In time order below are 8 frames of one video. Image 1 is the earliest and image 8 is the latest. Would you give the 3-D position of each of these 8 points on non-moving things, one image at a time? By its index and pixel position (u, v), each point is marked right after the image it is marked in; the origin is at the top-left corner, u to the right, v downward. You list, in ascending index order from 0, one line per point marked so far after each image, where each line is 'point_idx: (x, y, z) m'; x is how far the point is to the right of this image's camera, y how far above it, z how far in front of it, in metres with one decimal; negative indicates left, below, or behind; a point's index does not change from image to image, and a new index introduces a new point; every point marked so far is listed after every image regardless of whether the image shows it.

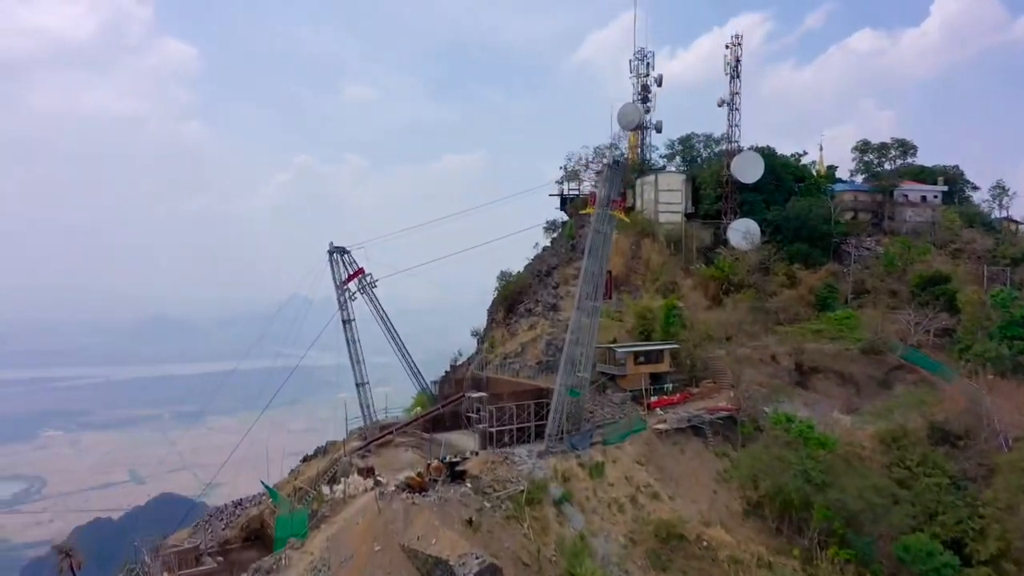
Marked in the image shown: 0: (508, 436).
0: (-0.1, -3.5, +19.2) m
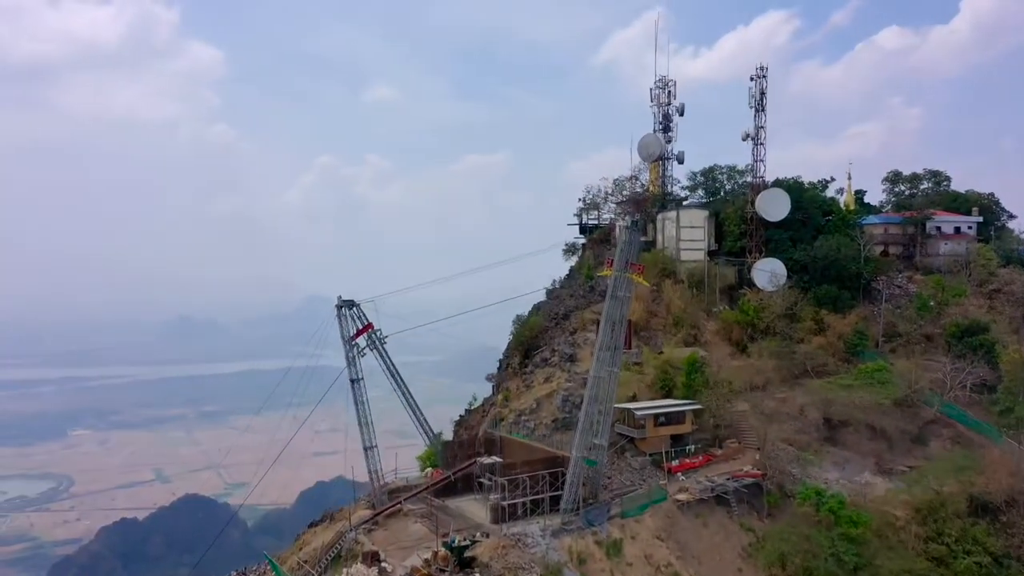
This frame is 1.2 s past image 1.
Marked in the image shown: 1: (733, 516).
0: (+0.2, -5.0, +18.3) m
1: (+5.2, -5.4, +19.1) m
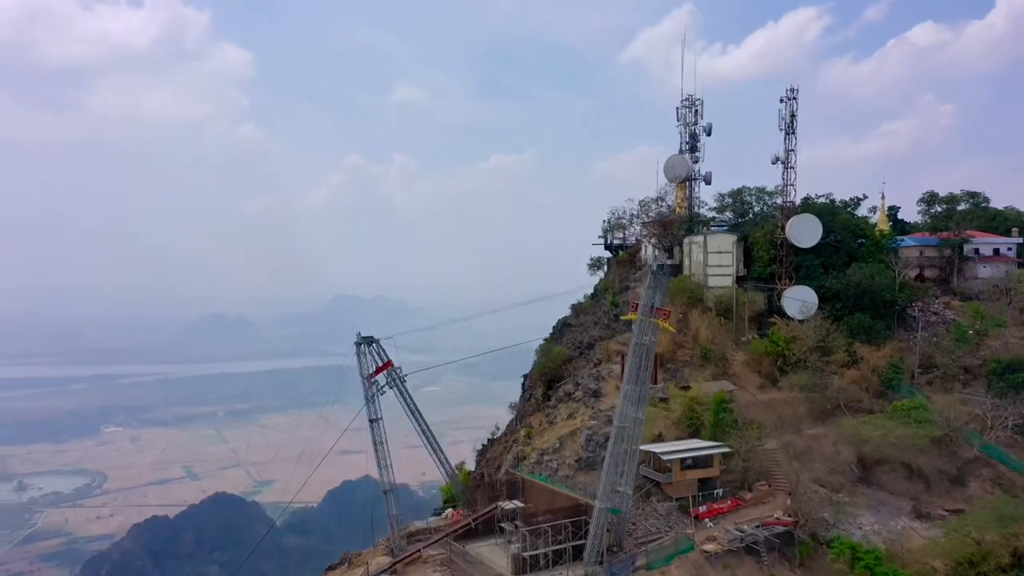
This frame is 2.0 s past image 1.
0: (+0.7, -6.0, +17.8) m
1: (+5.7, -6.3, +18.4) m
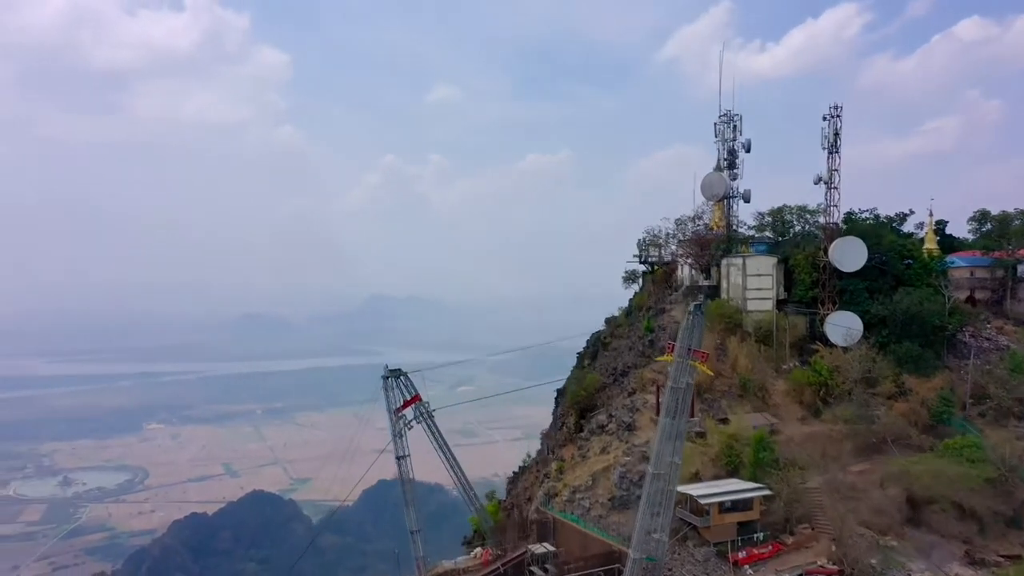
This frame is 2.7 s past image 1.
0: (+1.3, -6.8, +17.1) m
1: (+6.4, -7.2, +17.6) m
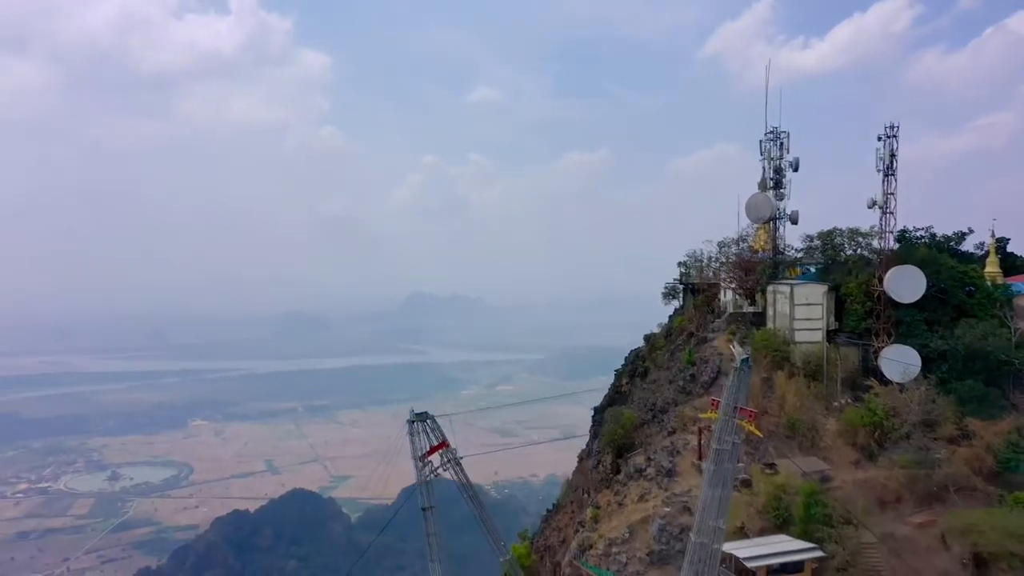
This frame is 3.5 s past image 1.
0: (+1.9, -7.8, +15.9) m
1: (+7.0, -8.2, +16.1) m
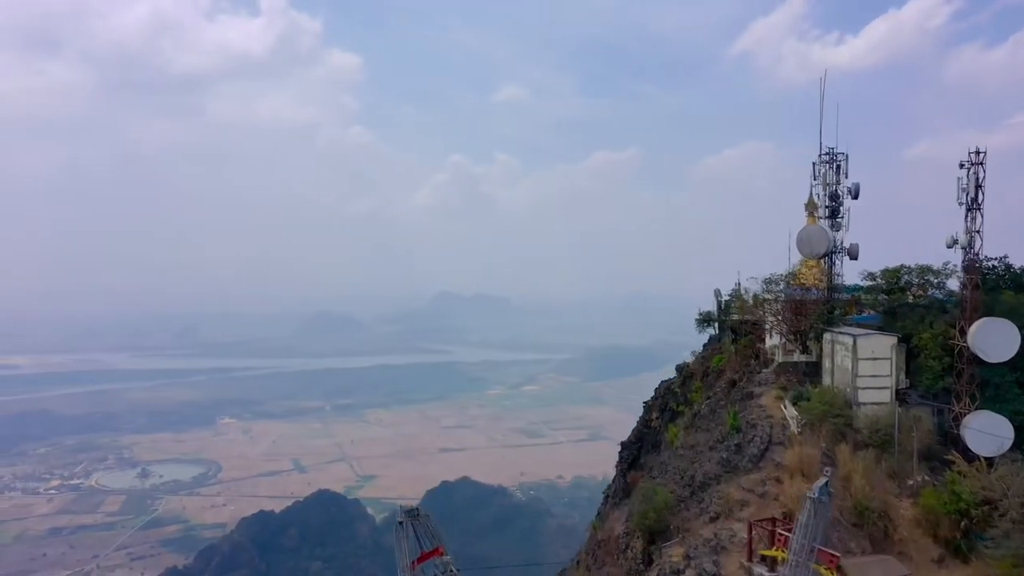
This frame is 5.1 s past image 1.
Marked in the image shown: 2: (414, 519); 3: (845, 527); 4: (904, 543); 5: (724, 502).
0: (+2.0, -9.2, +12.3) m
1: (+7.0, -9.6, +12.3) m
2: (-2.0, -4.6, +16.6) m
3: (+7.8, -5.7, +19.1) m
4: (+9.2, -6.0, +19.0) m
5: (+5.2, -5.3, +19.9) m
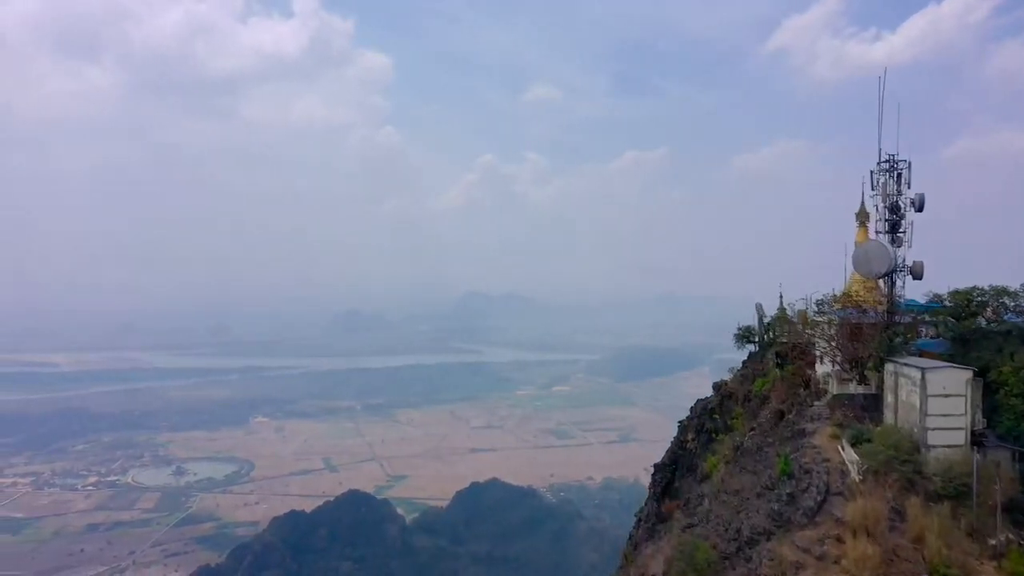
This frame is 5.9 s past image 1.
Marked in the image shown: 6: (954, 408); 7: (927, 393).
0: (+2.1, -9.9, +9.9) m
1: (+7.2, -10.3, +9.8) m
2: (-1.7, -5.3, +14.3) m
3: (+8.3, -6.4, +16.5) m
4: (+9.6, -6.7, +16.3) m
5: (+5.6, -5.9, +17.3) m
6: (+10.8, -2.9, +19.6) m
7: (+10.2, -2.6, +19.8) m
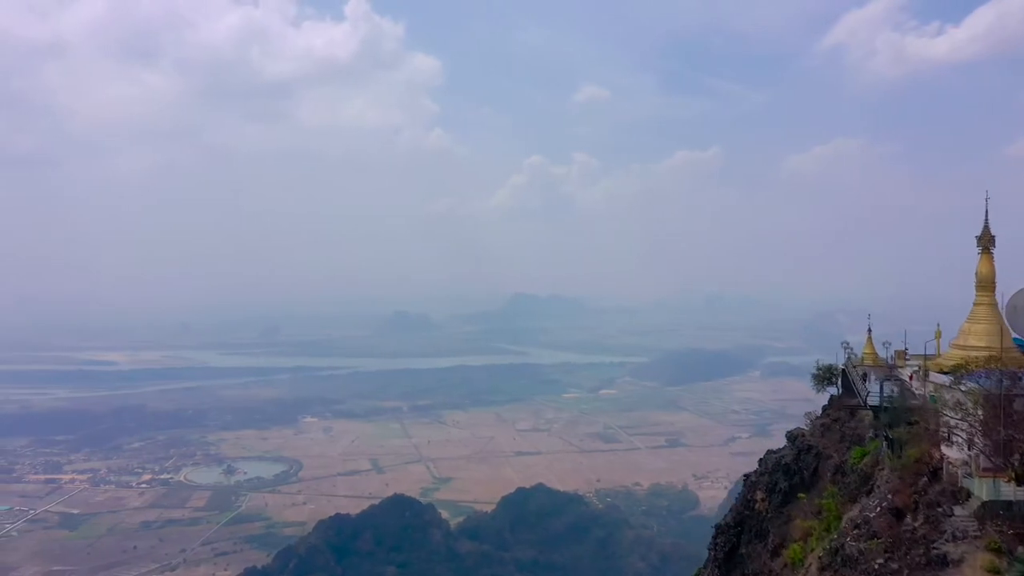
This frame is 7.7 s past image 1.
0: (+1.9, -11.2, +4.0) m
1: (+6.9, -11.6, +3.6) m
2: (-1.6, -6.6, +8.6) m
3: (+8.4, -7.7, +10.2) m
4: (+9.8, -8.0, +9.9) m
5: (+5.8, -7.3, +11.2) m
6: (+11.1, -4.3, +13.2) m
7: (+10.5, -3.9, +13.4) m
